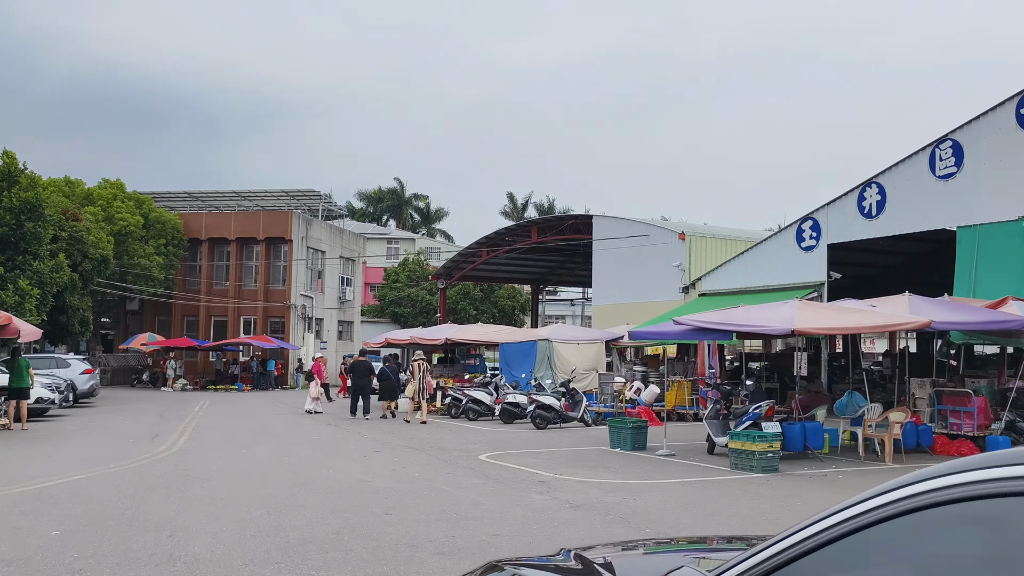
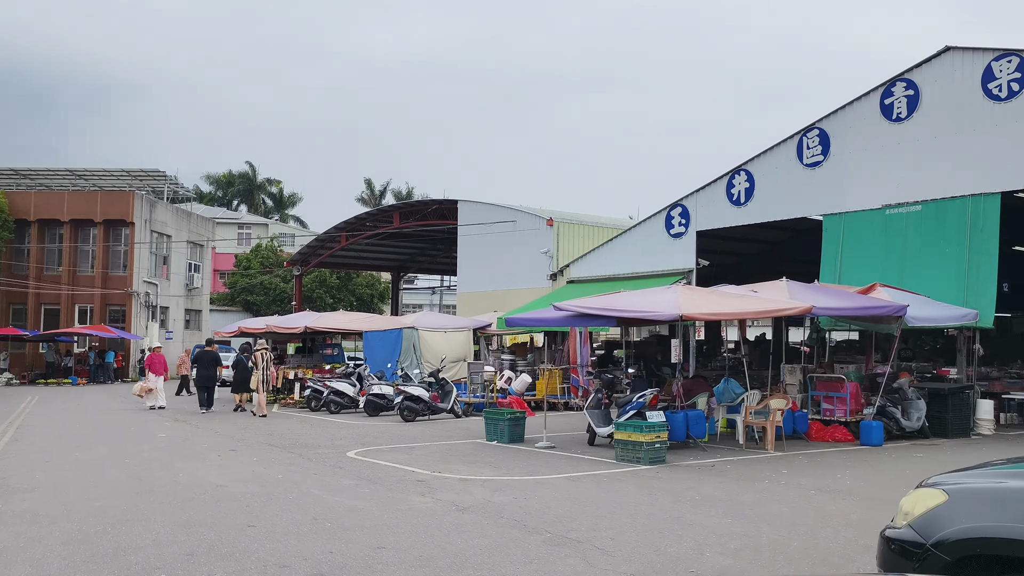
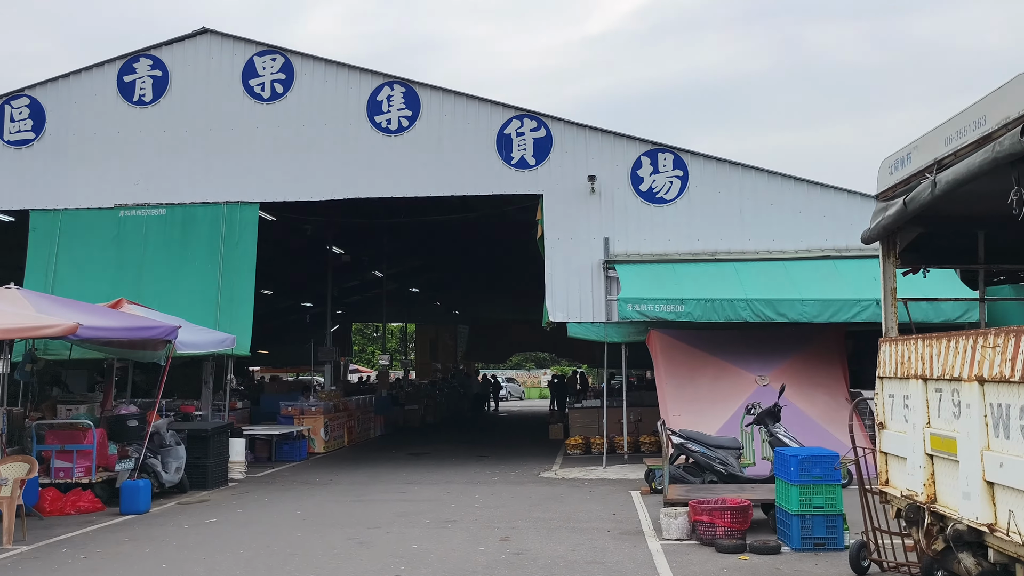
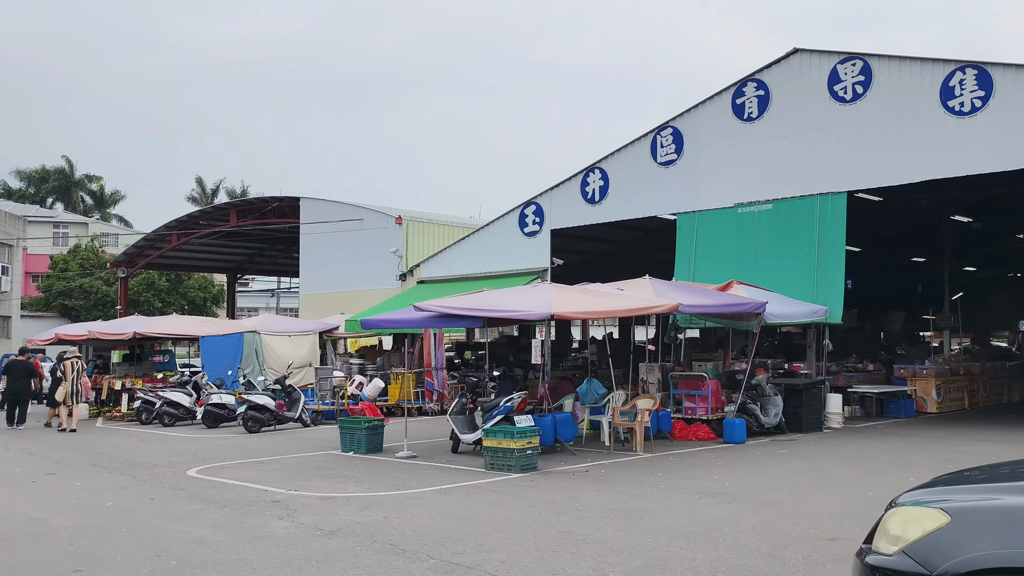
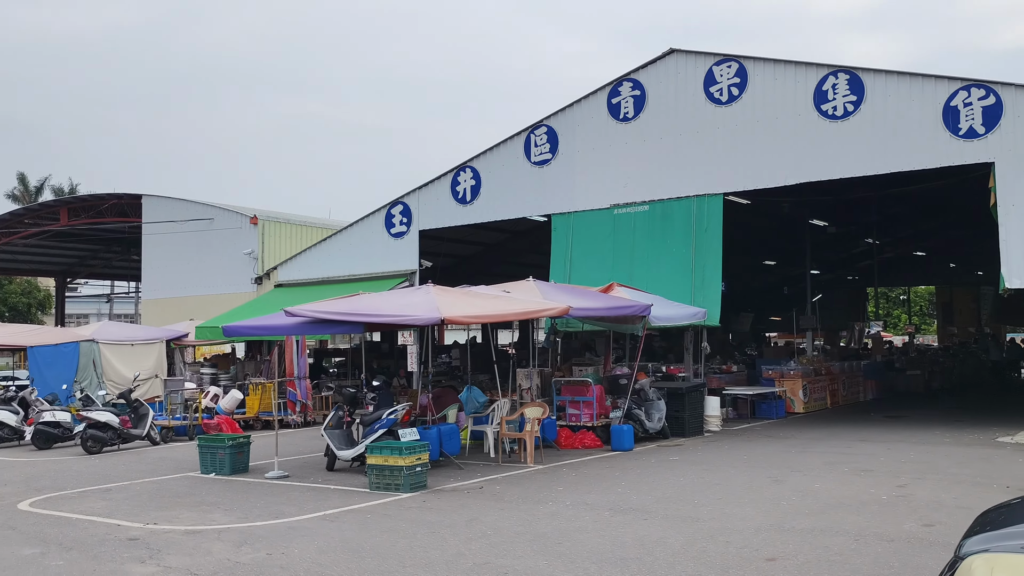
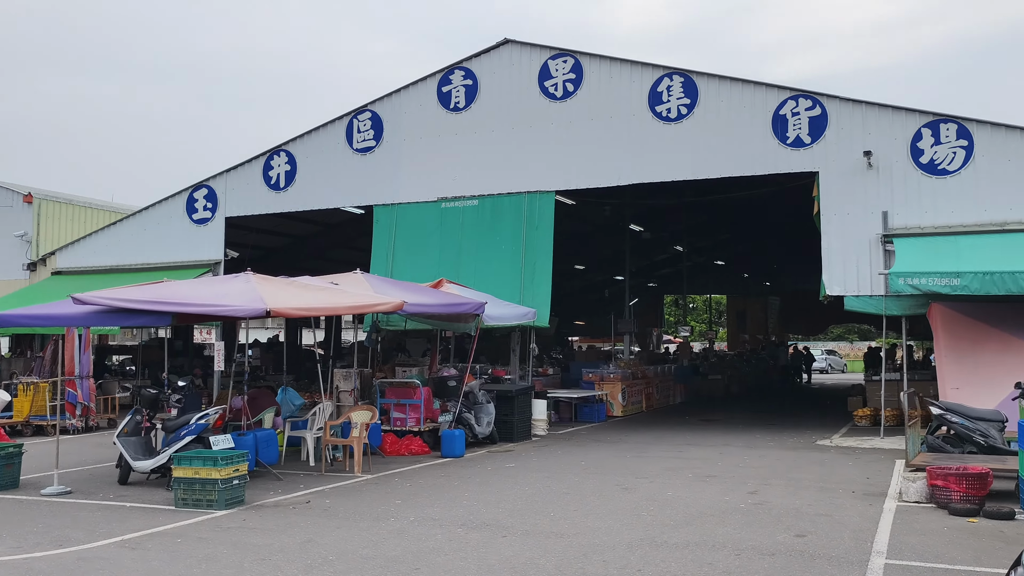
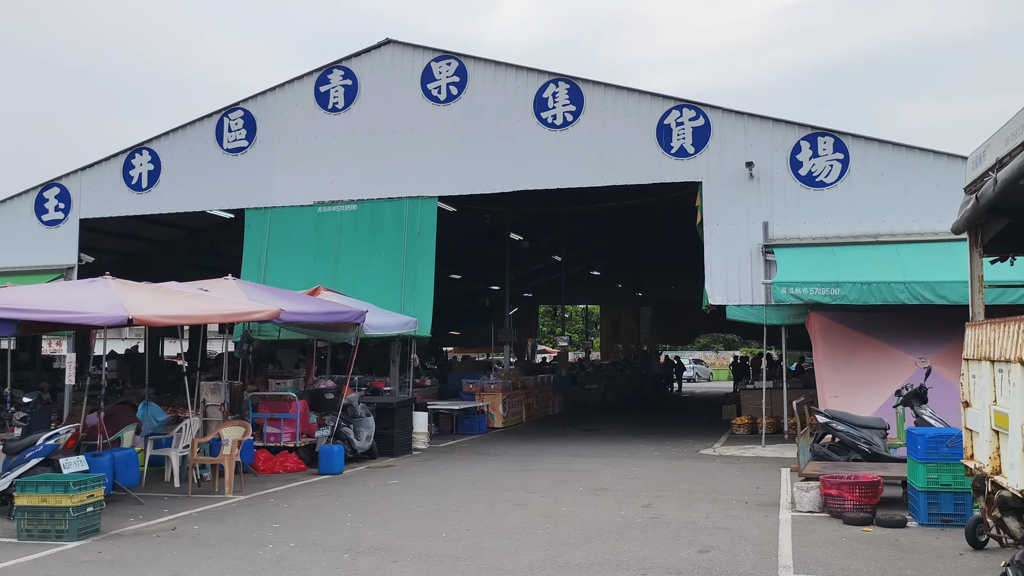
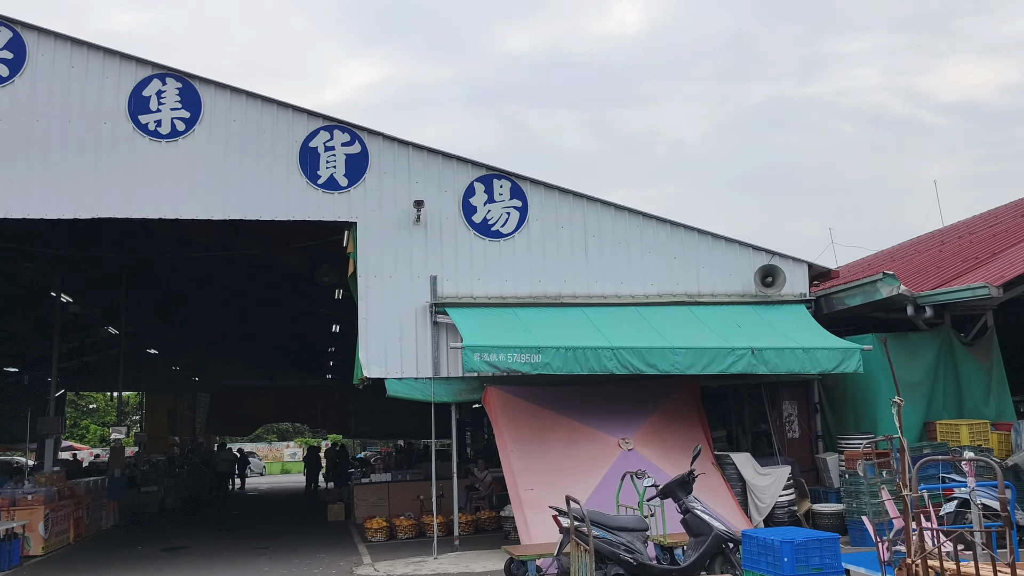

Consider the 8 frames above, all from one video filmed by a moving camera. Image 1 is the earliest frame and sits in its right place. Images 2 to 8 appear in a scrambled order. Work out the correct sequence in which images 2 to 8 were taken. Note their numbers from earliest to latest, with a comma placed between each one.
2, 4, 5, 6, 7, 3, 8
